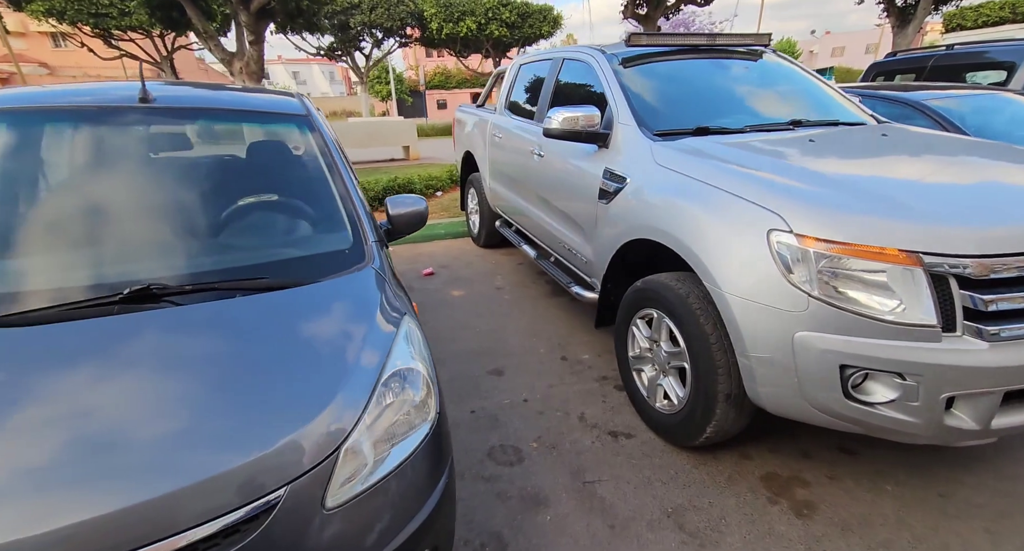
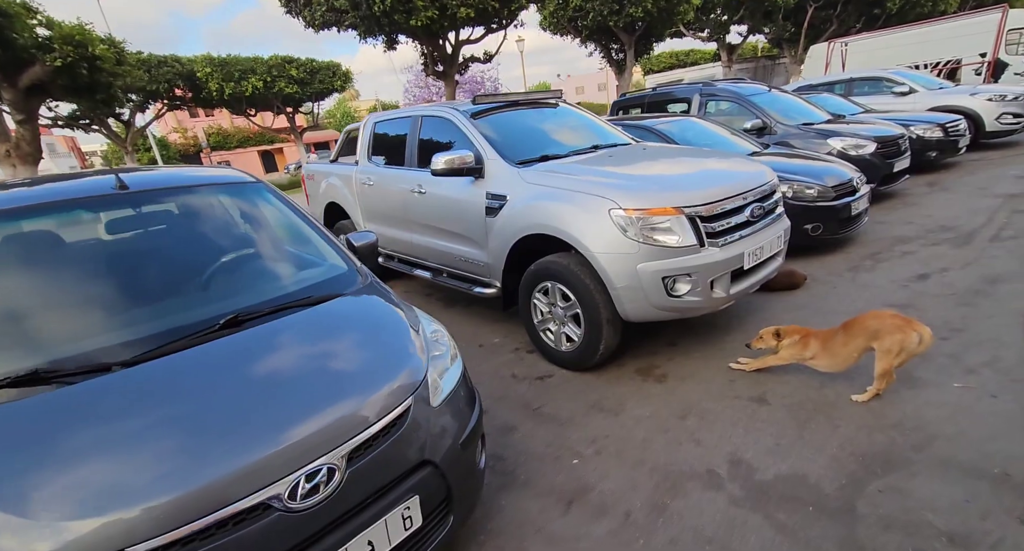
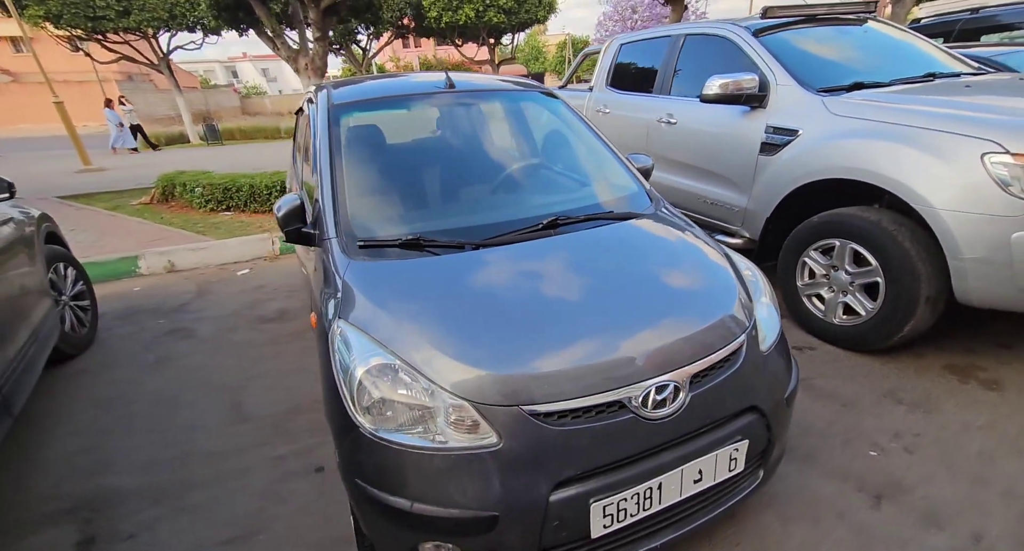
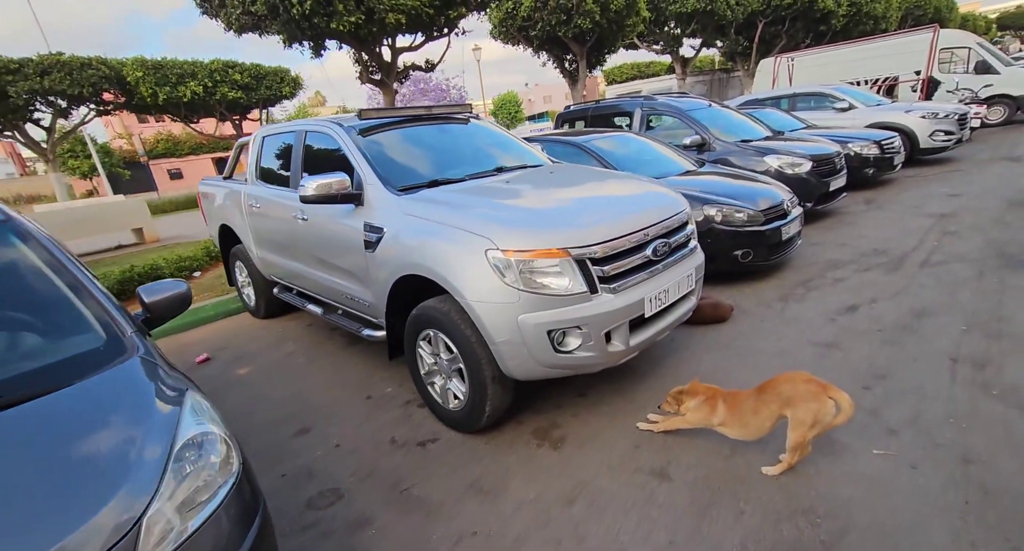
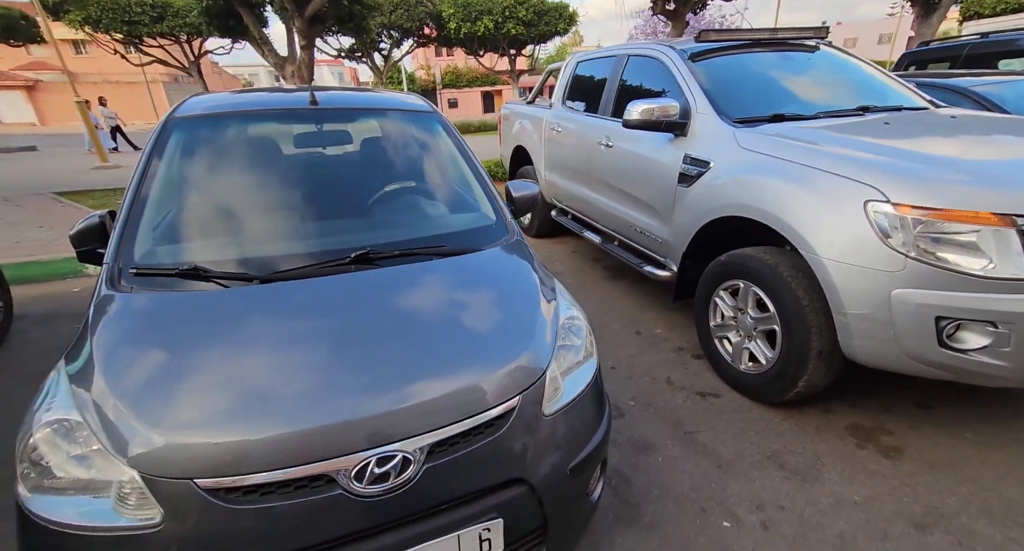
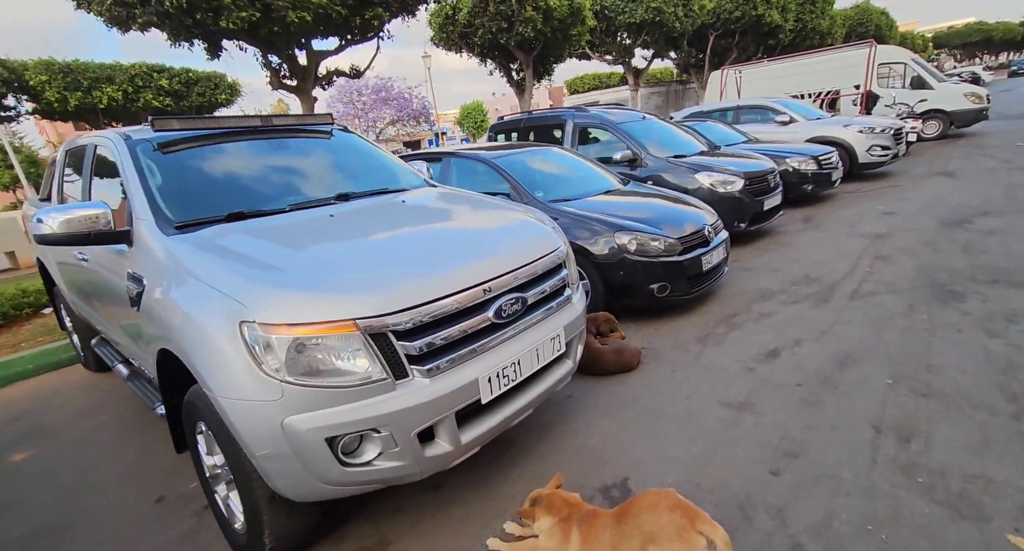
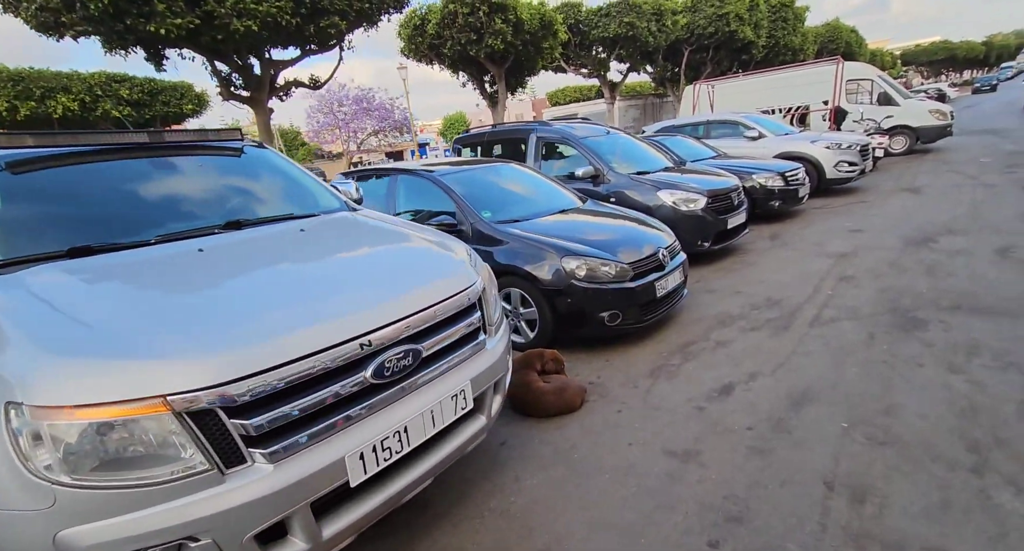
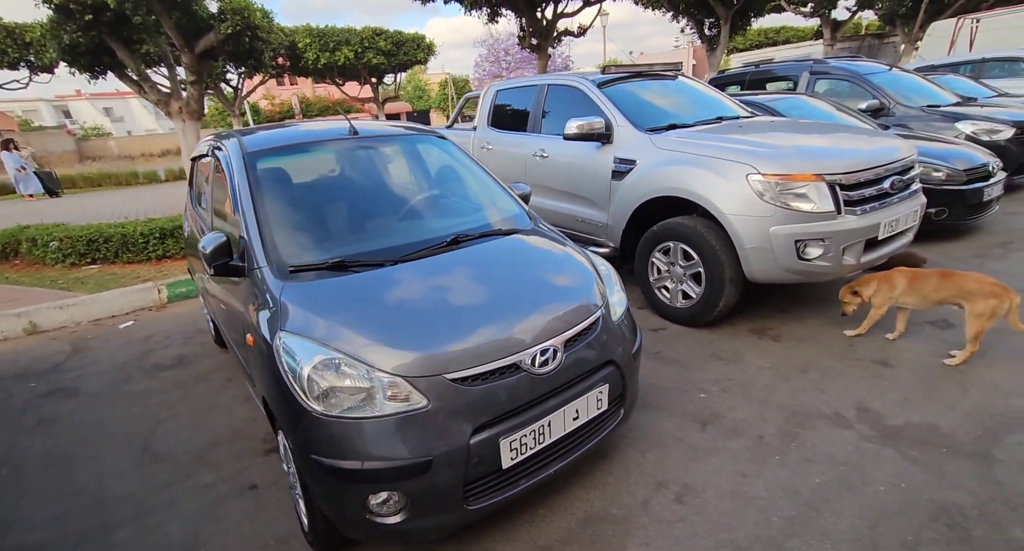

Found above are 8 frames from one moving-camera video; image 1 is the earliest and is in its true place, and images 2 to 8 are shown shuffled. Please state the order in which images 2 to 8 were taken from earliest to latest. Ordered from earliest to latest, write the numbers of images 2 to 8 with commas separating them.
5, 3, 8, 2, 4, 6, 7
